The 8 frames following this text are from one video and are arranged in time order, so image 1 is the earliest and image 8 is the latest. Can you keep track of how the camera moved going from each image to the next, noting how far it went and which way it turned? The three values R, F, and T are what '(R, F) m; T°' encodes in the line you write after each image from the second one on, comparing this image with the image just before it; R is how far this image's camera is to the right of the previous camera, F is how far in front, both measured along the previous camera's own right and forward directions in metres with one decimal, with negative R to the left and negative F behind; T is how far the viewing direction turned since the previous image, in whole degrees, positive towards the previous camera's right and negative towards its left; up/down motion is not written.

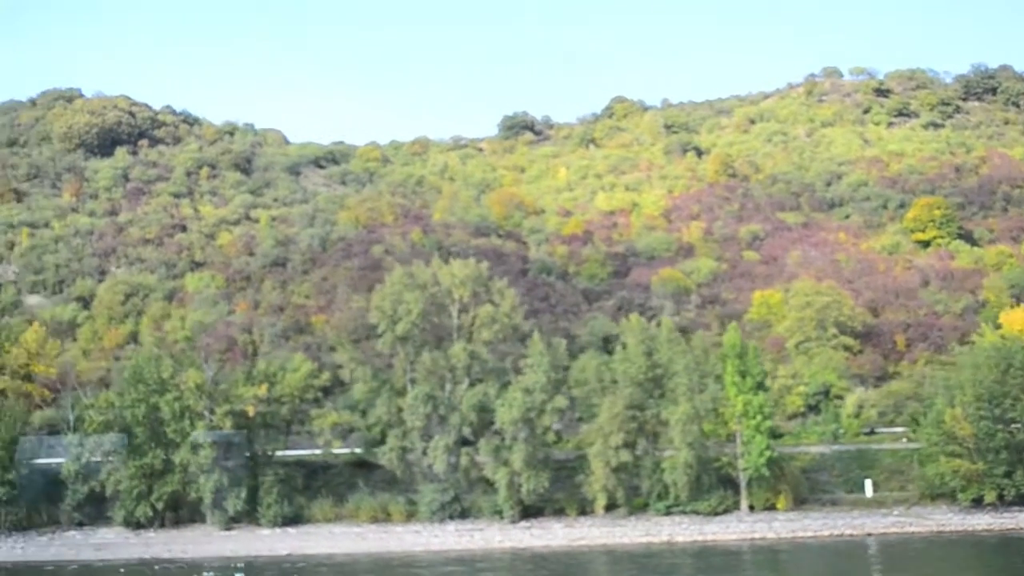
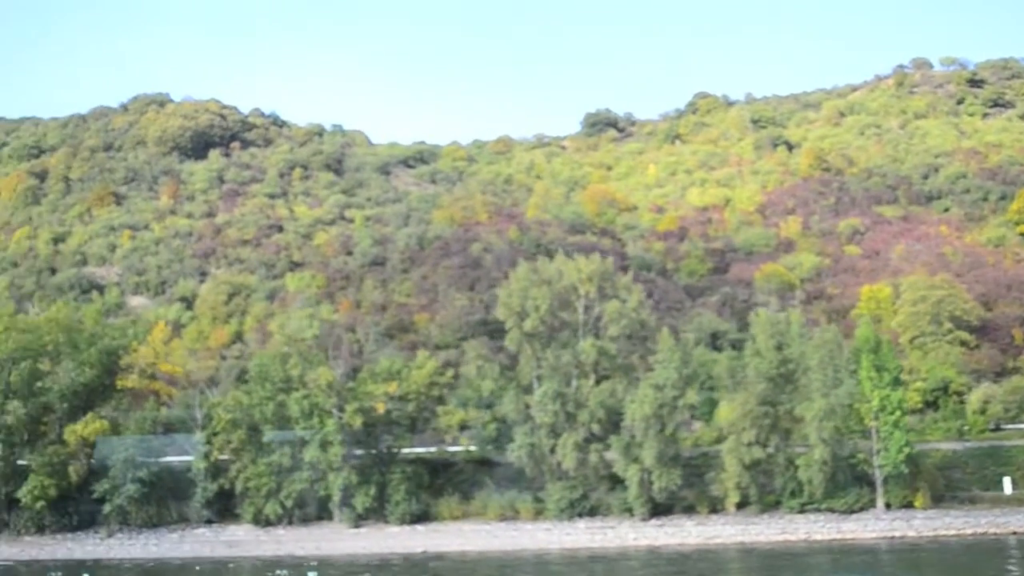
(-1.6, +0.3) m; -3°
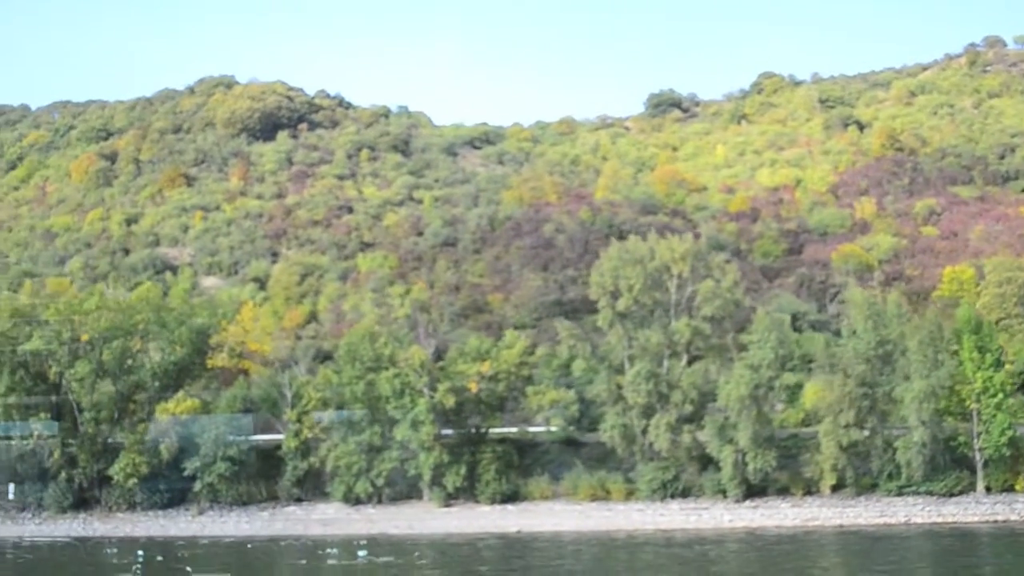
(-1.0, +0.3) m; -2°
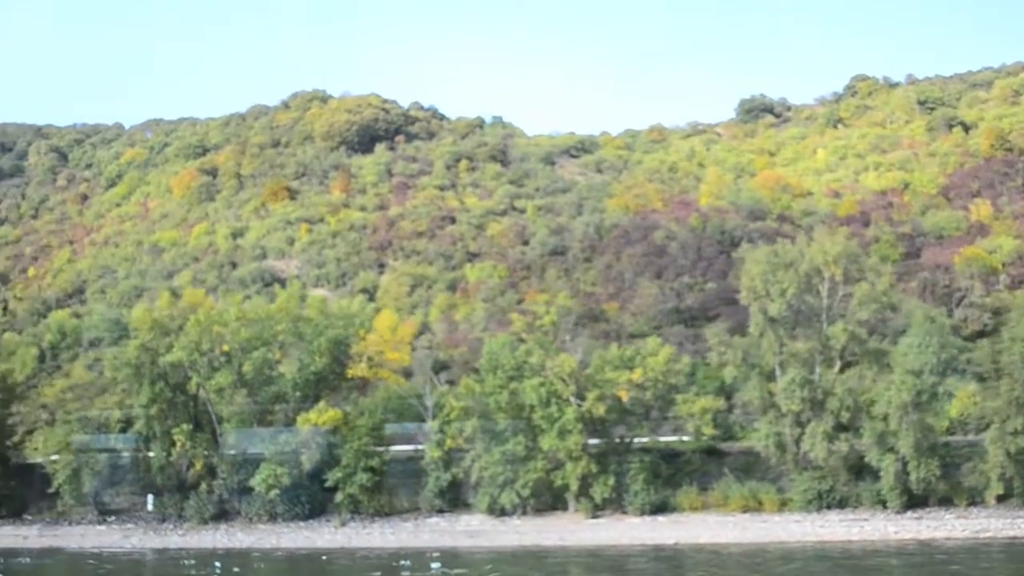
(-1.9, +0.6) m; -3°
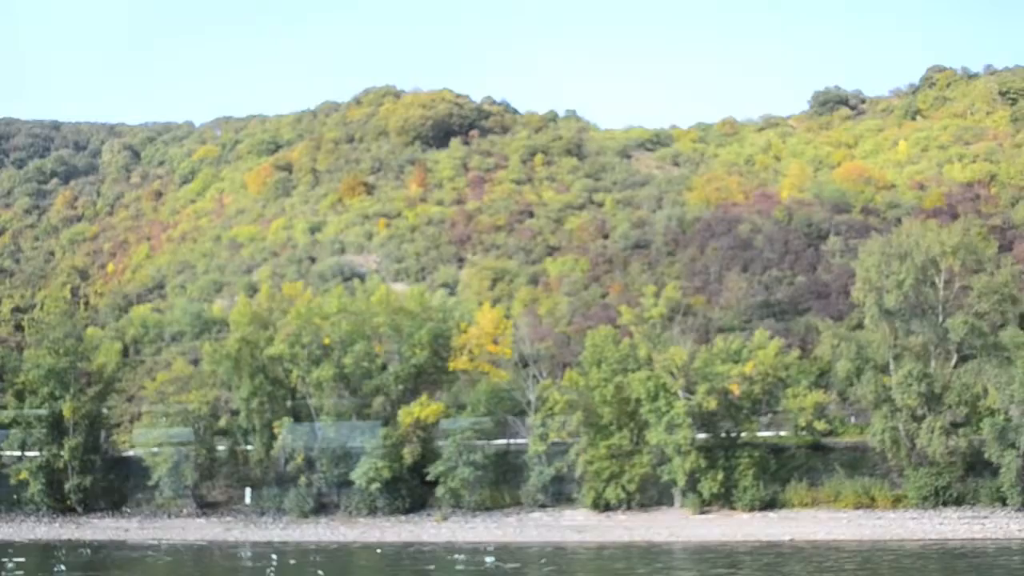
(-1.2, +0.5) m; -3°
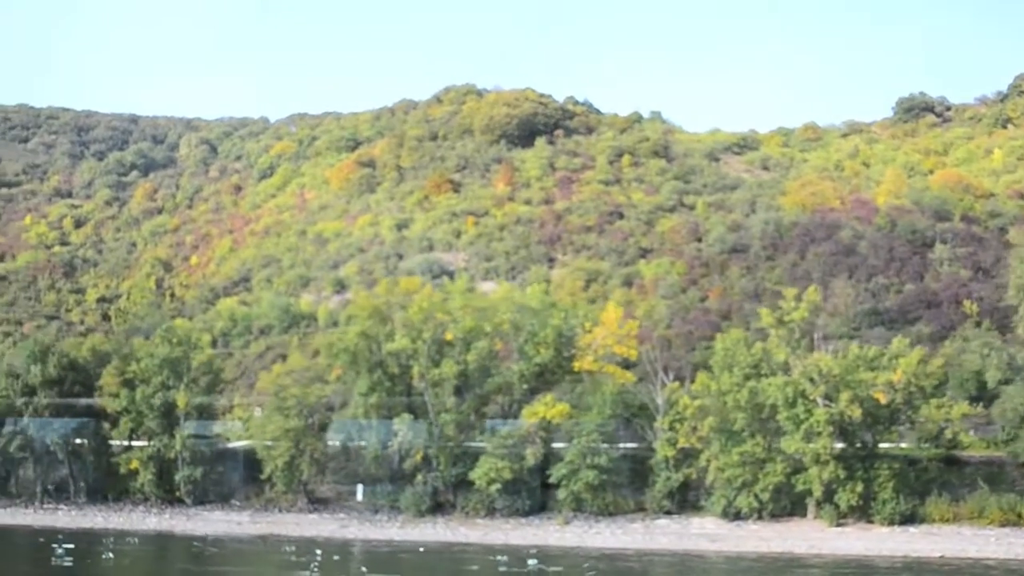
(-2.0, +0.8) m; -2°
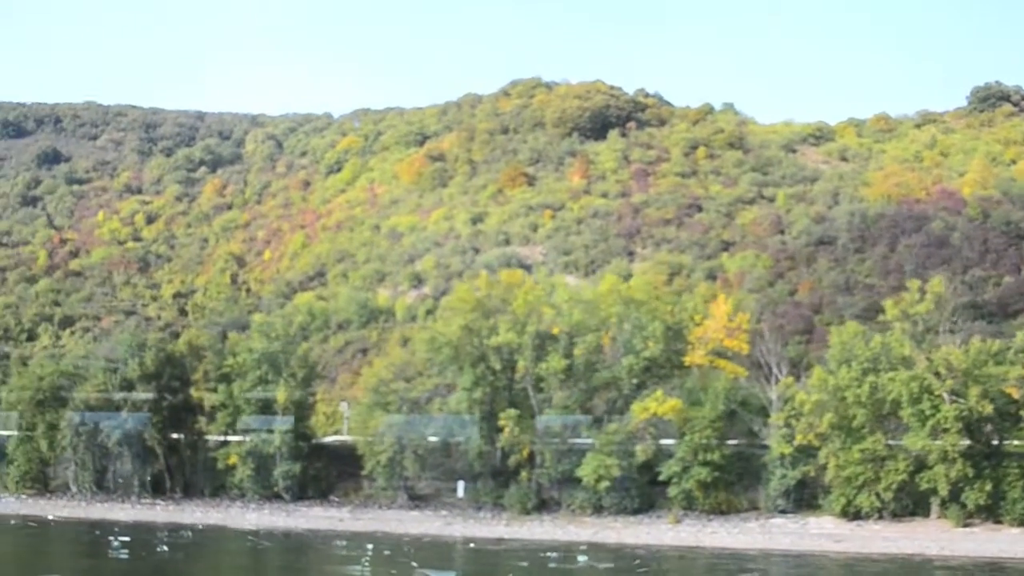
(-1.5, +0.6) m; -2°
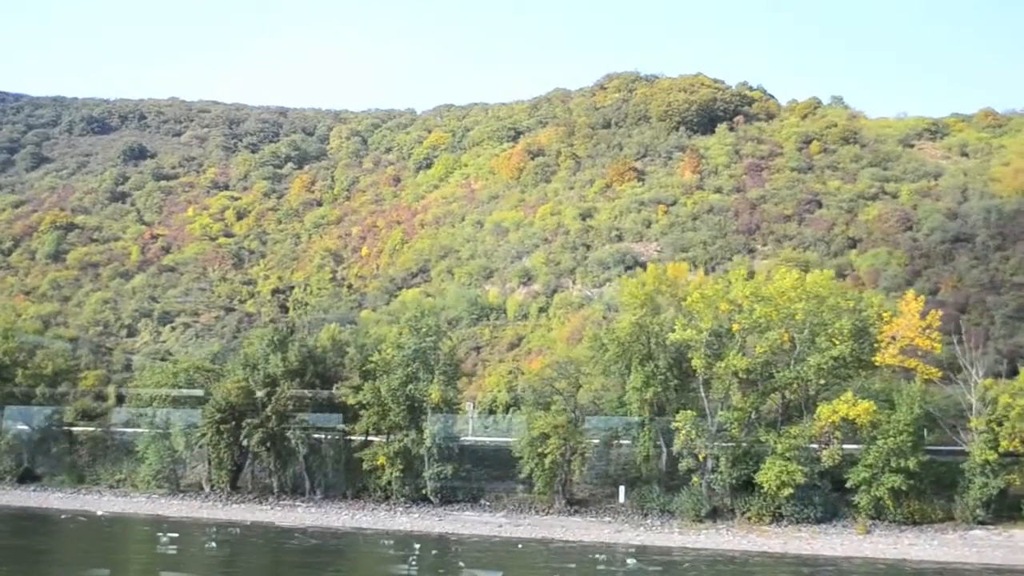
(-2.9, +1.8) m; -3°
